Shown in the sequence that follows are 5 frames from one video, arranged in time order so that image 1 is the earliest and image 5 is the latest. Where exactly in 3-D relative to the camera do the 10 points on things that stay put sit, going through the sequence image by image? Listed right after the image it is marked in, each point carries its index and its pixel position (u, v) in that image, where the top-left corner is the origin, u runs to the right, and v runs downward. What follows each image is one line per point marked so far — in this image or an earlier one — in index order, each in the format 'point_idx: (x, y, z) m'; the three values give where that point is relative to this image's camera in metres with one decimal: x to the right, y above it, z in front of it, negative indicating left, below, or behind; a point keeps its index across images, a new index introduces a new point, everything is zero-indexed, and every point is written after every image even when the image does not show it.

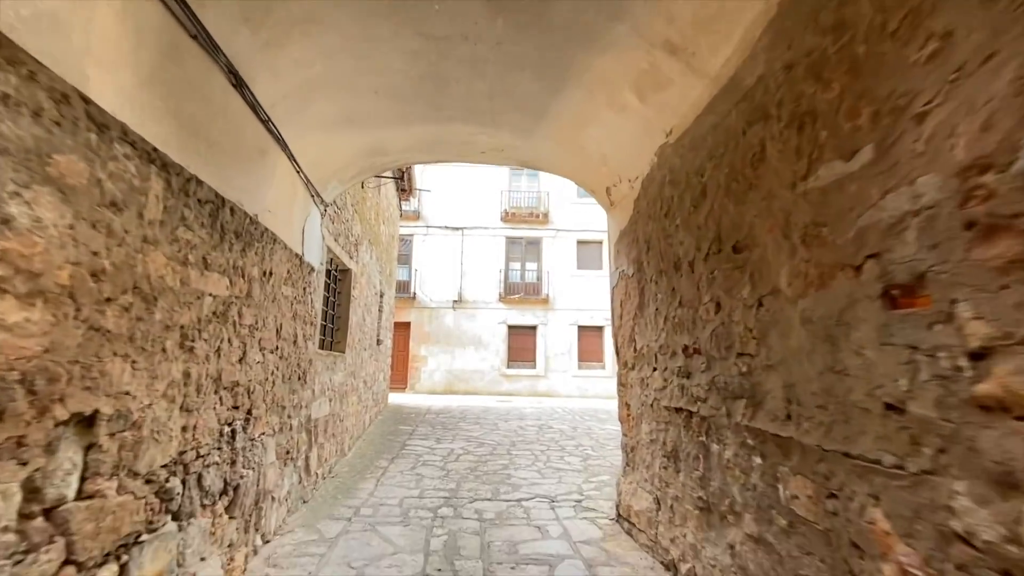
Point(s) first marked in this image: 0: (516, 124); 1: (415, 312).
0: (0.0, +1.2, +3.5) m
1: (-2.9, -0.7, +14.3) m
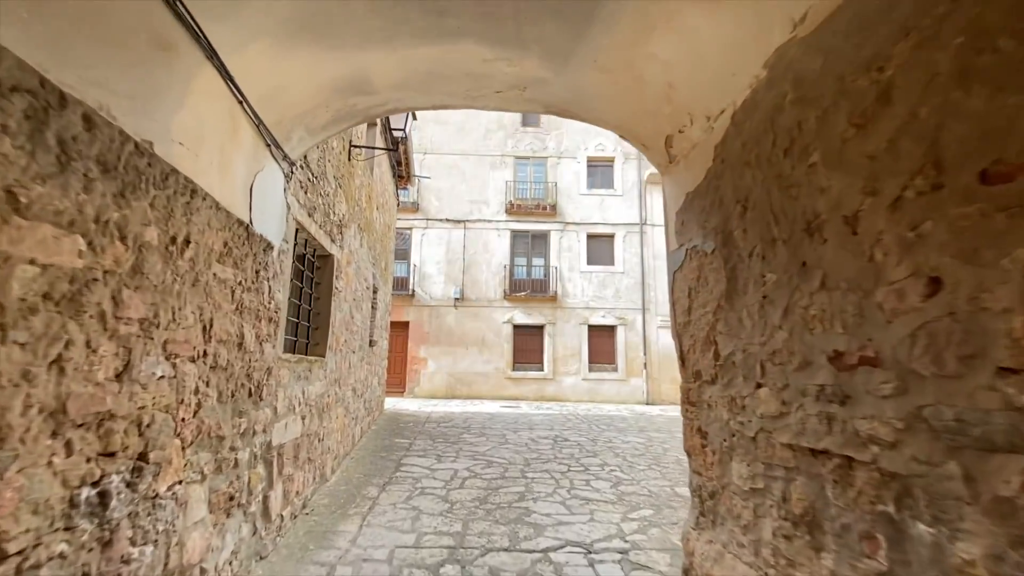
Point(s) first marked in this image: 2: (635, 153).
0: (+0.2, +1.3, +2.5) m
1: (-2.7, -0.6, +13.3) m
2: (+3.7, +4.0, +14.6) m
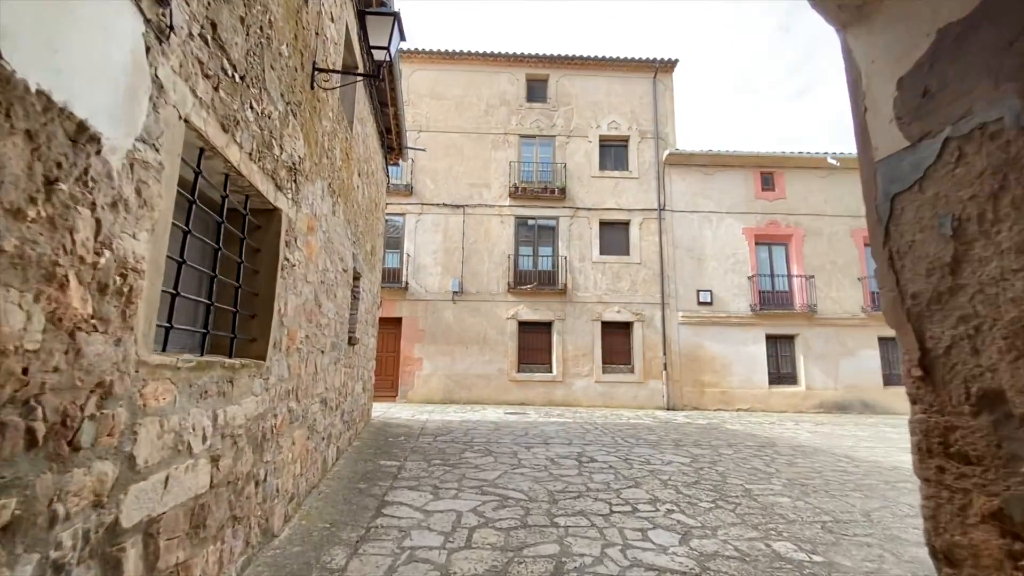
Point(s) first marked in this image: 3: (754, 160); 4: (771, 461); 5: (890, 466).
0: (+0.4, +1.5, +1.1) m
1: (-2.6, -0.4, +11.9) m
2: (+3.8, +4.2, +13.2) m
3: (+6.6, +3.5, +13.3) m
4: (+3.2, -2.2, +6.1) m
5: (+4.8, -2.2, +6.2) m
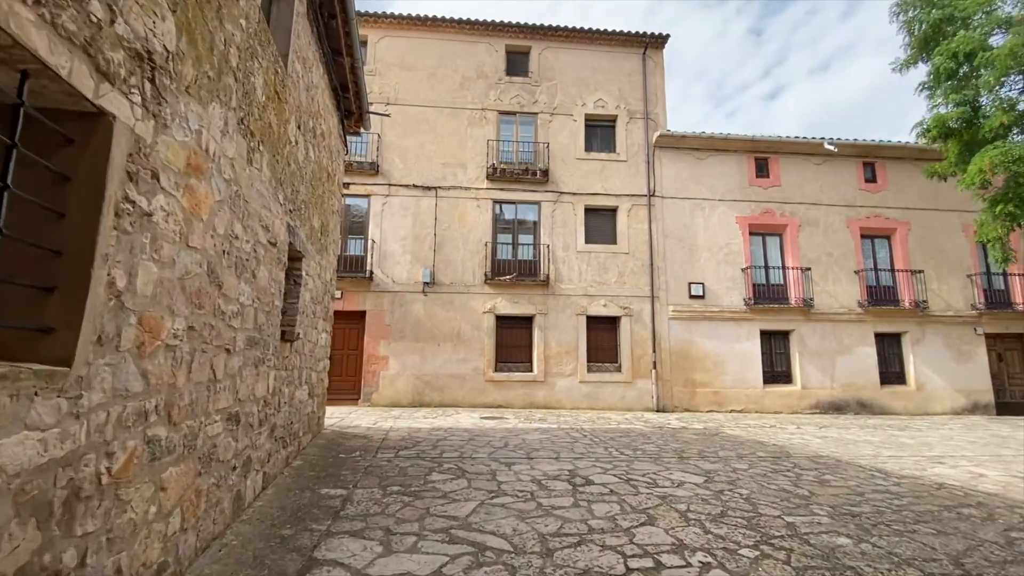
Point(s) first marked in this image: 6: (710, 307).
0: (+0.4, +1.6, 0.0) m
1: (-3.1, -0.2, +10.6) m
2: (+3.2, +4.4, +12.3) m
3: (+6.1, +3.7, +12.5) m
4: (+3.0, -2.0, +5.2) m
5: (+4.5, -2.1, +5.3) m
6: (+4.8, -0.5, +11.7) m
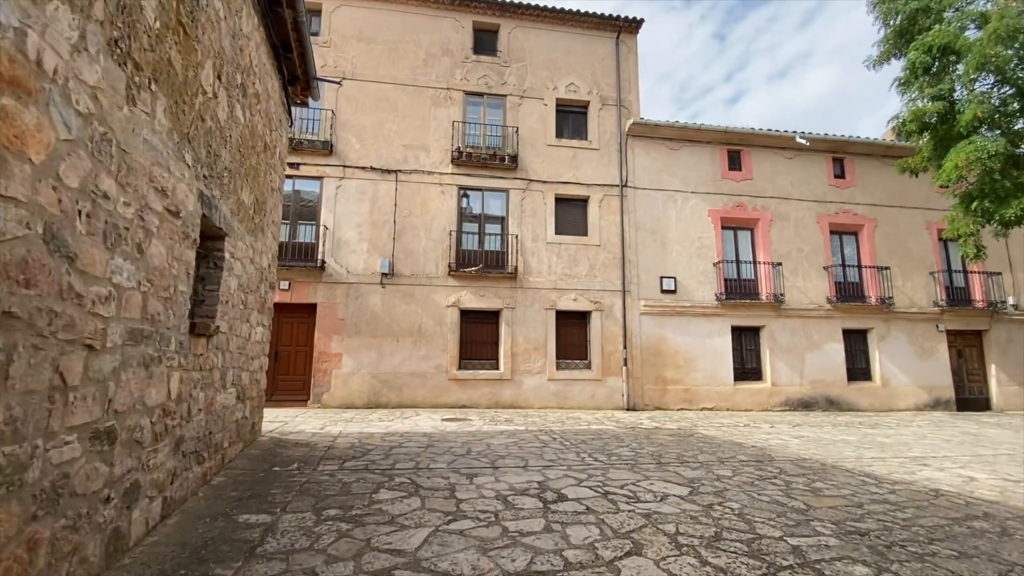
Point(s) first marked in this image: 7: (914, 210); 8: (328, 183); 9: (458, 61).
0: (+0.5, +1.7, -0.6) m
1: (-3.8, 0.0, +9.8) m
2: (+2.5, +4.6, +11.8) m
3: (+5.3, +3.8, +12.2) m
4: (+2.7, -1.9, +4.7) m
5: (+4.1, -2.0, +4.9) m
6: (+4.0, -0.3, +11.3) m
7: (+11.1, +2.2, +13.5) m
8: (-3.8, +2.2, +10.1) m
9: (-1.2, +5.2, +11.1) m
